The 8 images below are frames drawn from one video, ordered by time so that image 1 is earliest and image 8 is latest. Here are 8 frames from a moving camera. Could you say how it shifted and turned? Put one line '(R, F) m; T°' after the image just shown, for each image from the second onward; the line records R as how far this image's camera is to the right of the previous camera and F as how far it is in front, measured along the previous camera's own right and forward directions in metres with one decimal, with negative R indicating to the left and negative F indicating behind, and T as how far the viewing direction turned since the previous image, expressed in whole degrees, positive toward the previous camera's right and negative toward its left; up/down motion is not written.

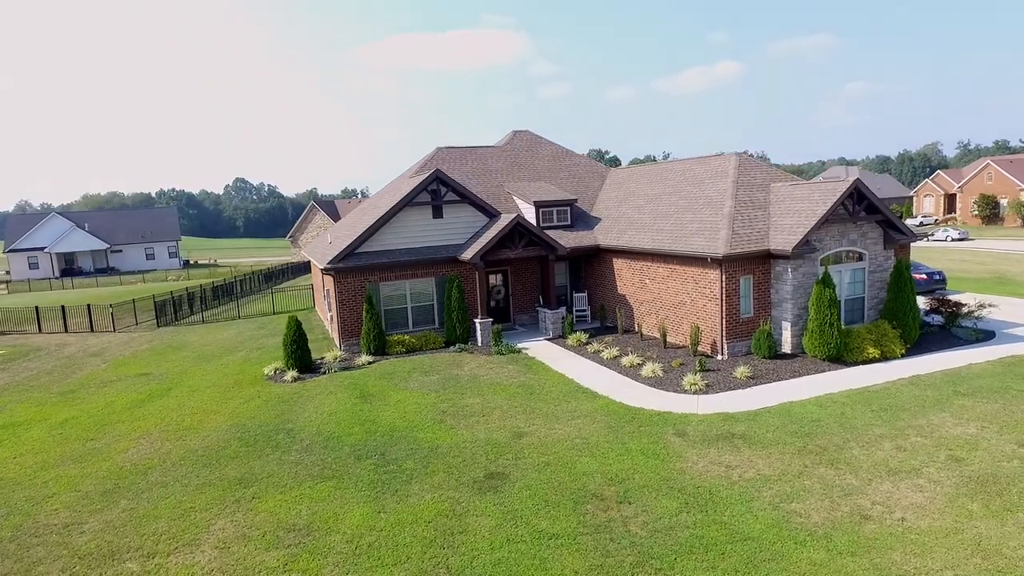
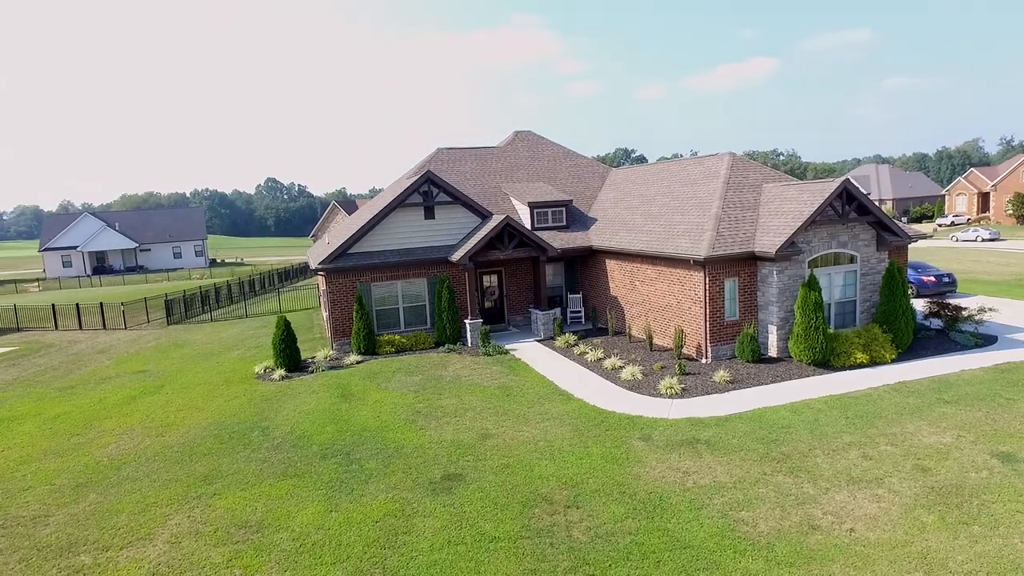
(+1.2, 0.0) m; -3°
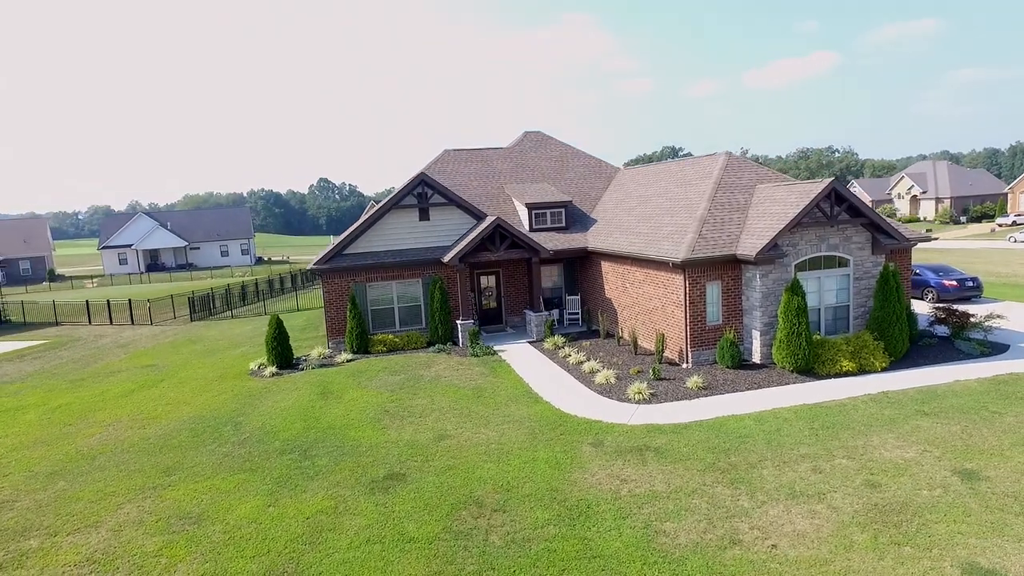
(+1.8, +0.1) m; -4°
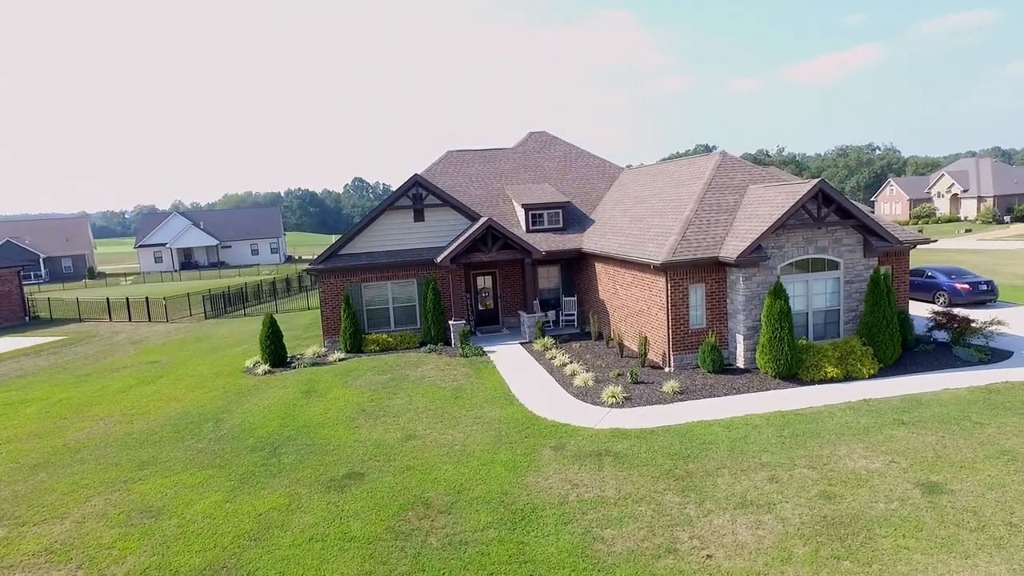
(+1.3, 0.0) m; -3°
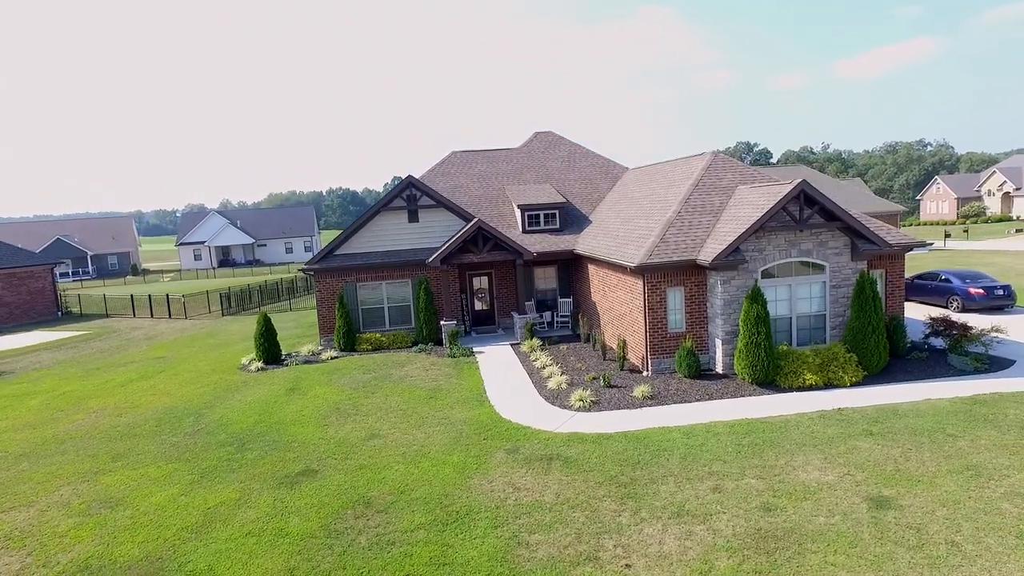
(+1.6, 0.0) m; -4°
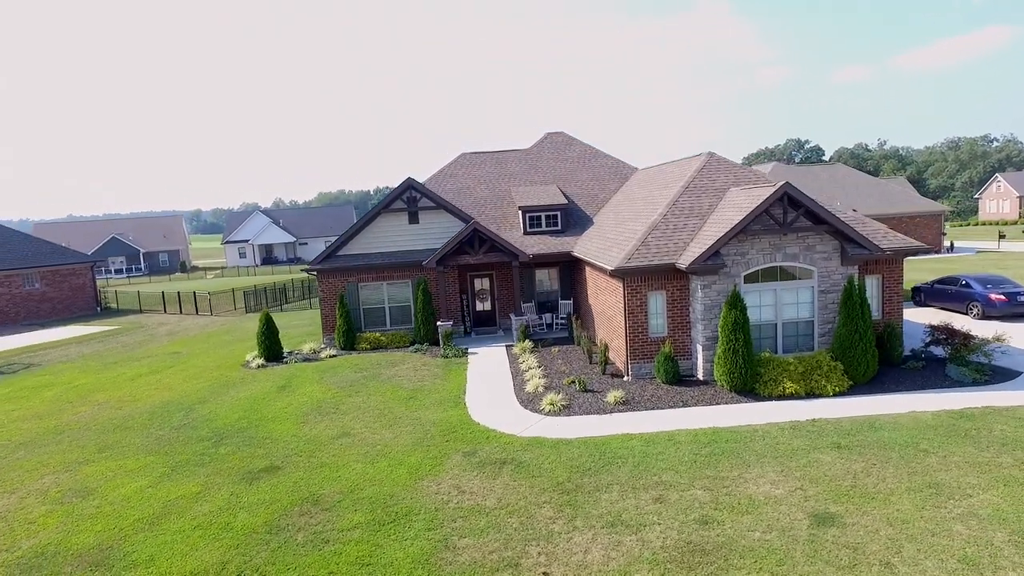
(+1.6, 0.0) m; -4°
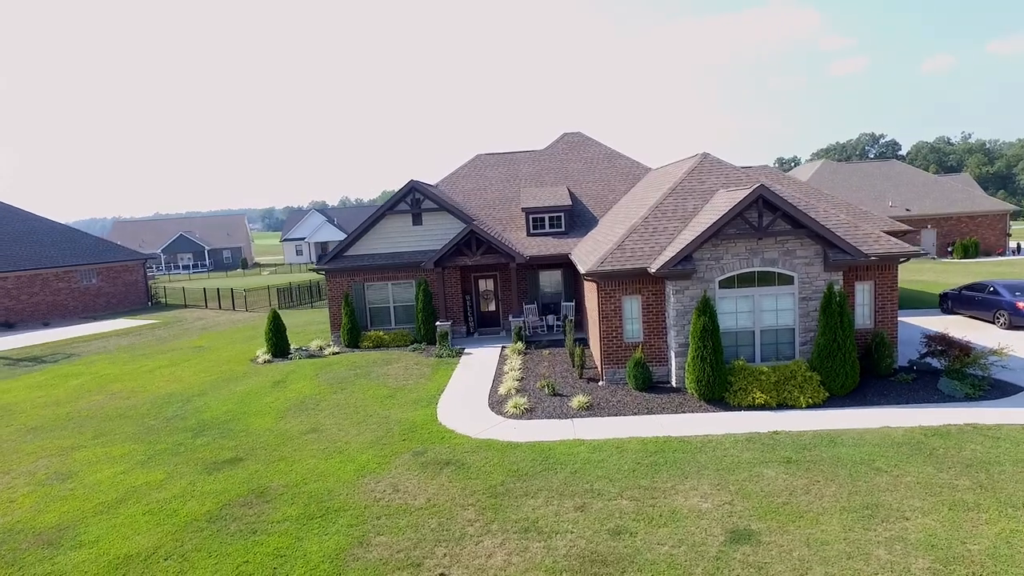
(+2.1, 0.0) m; -6°
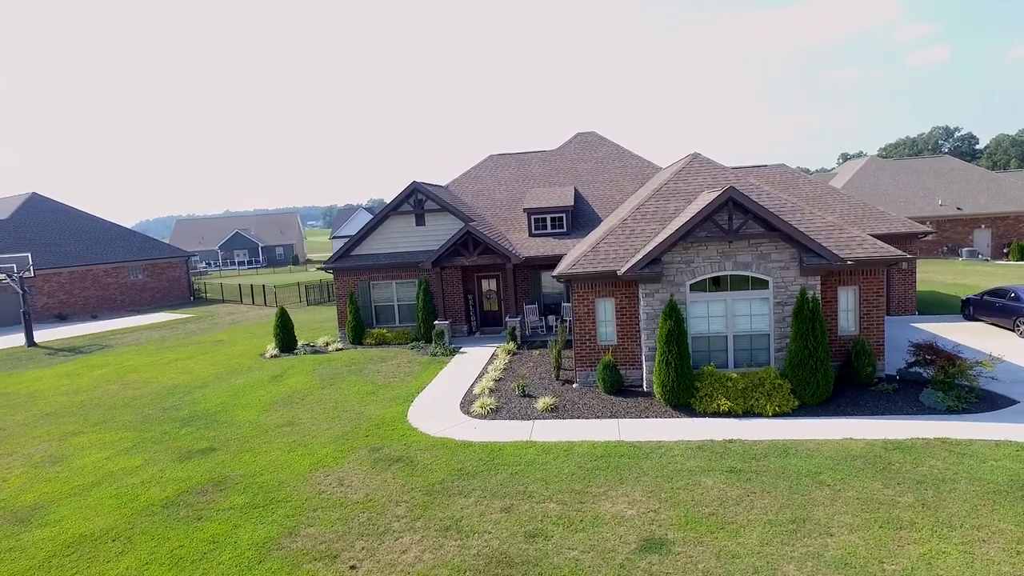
(+1.9, 0.0) m; -5°
